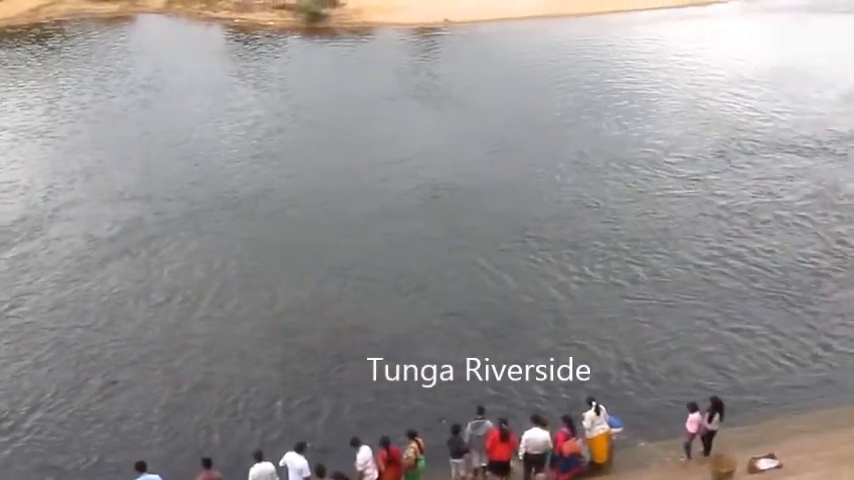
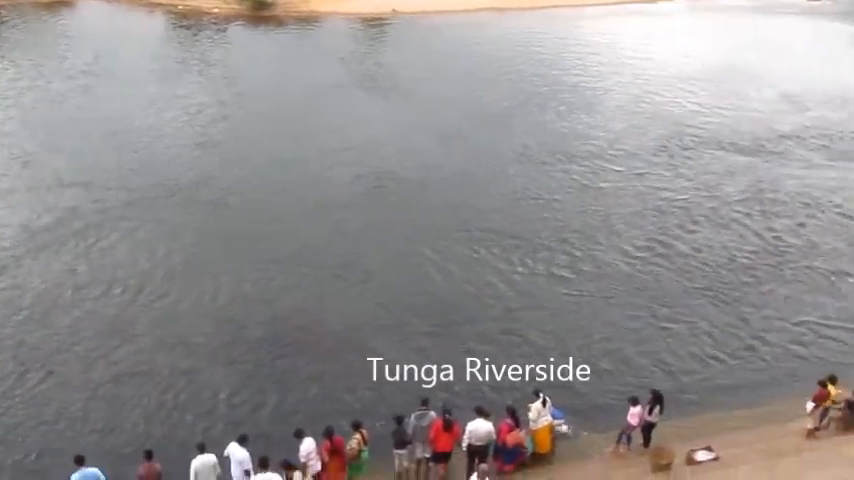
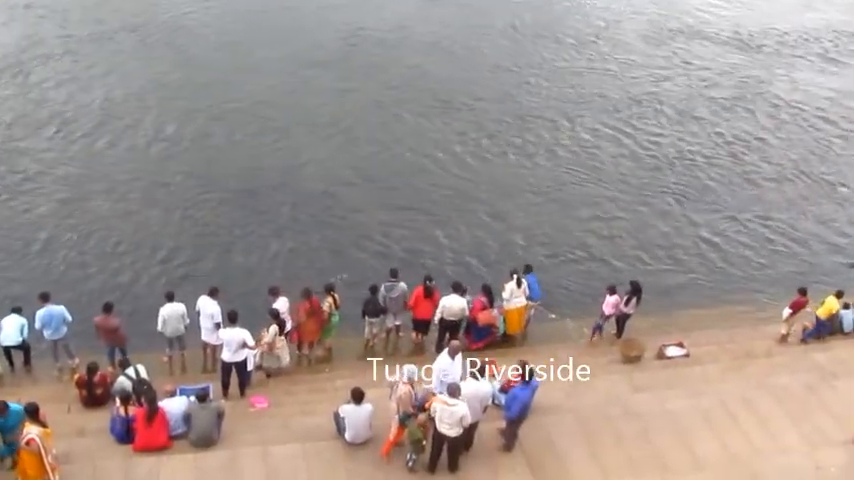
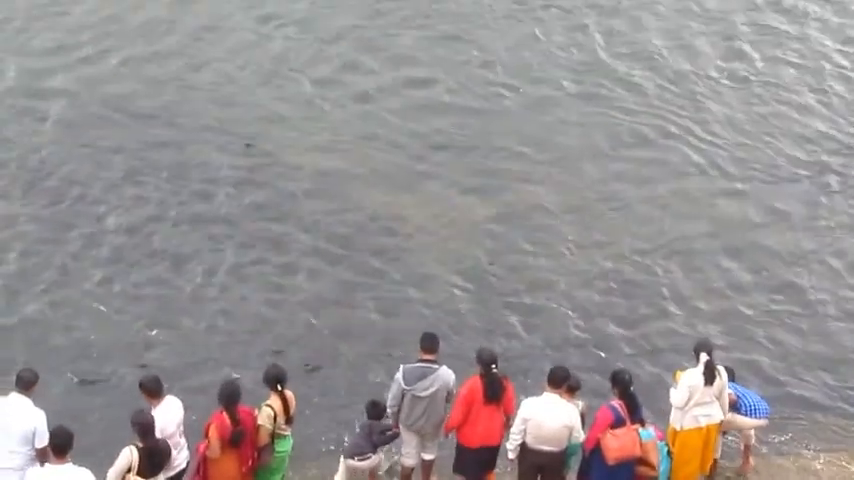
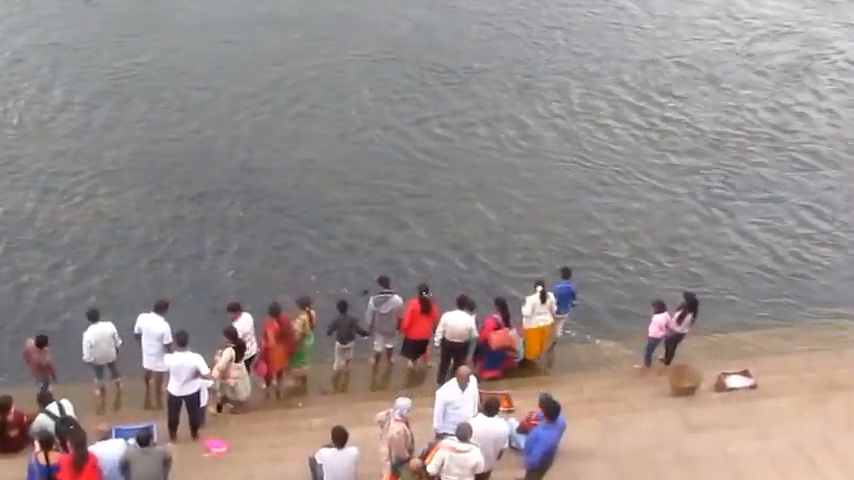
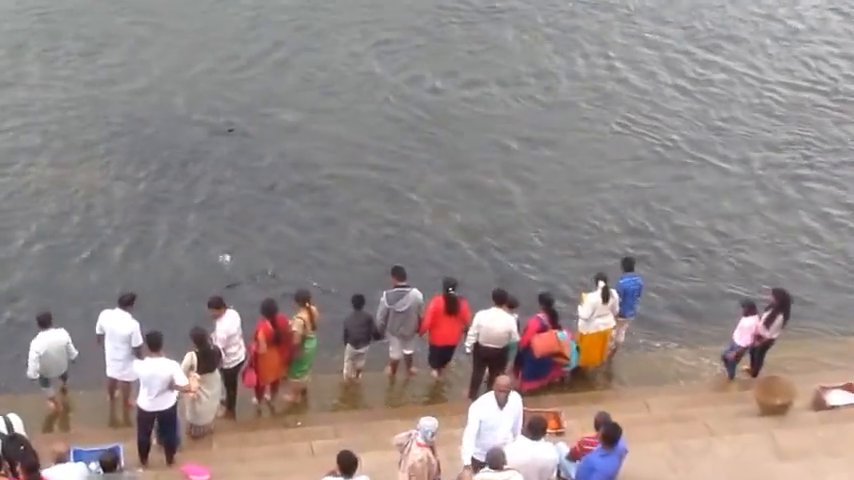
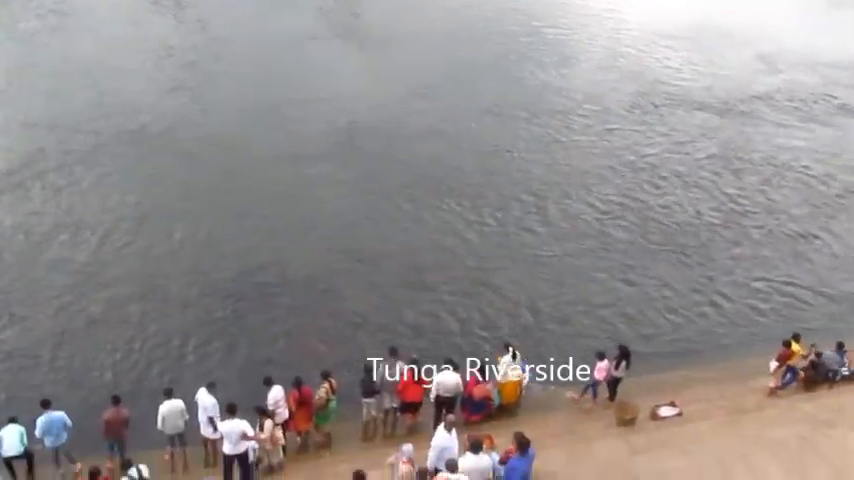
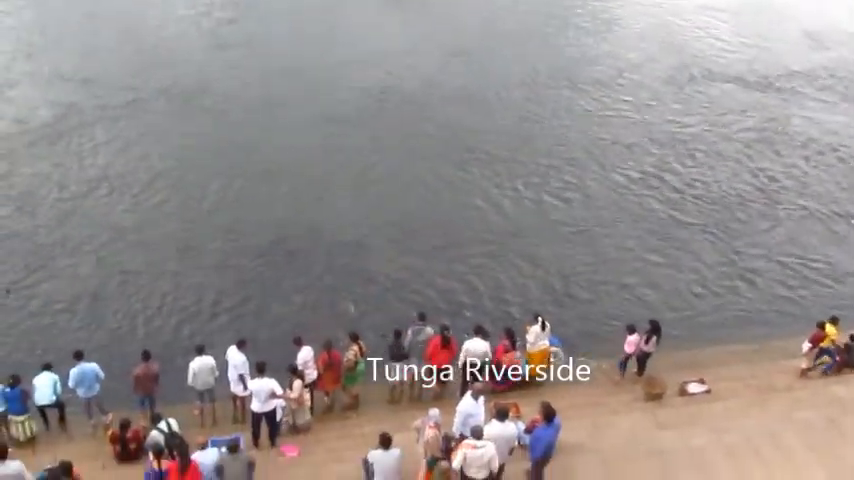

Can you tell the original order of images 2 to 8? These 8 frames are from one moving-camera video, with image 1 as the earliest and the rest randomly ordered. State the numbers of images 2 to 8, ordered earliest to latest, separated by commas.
2, 7, 8, 3, 5, 6, 4
